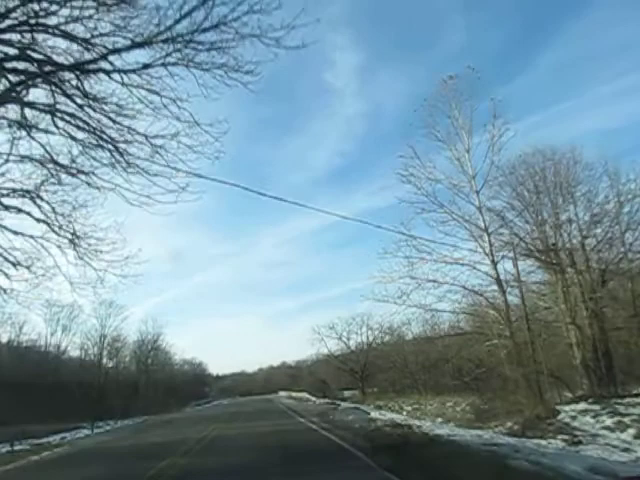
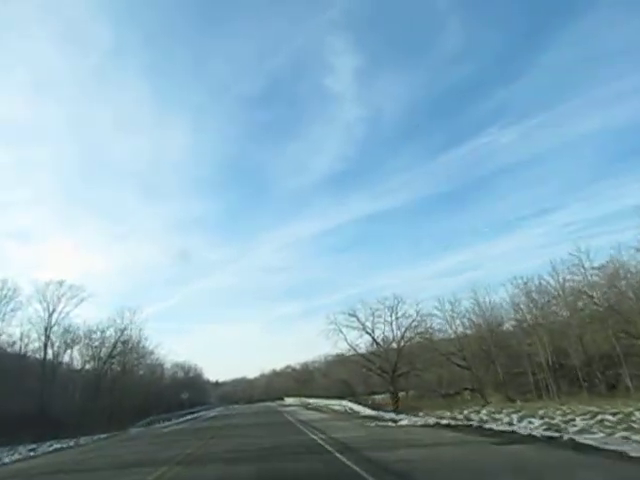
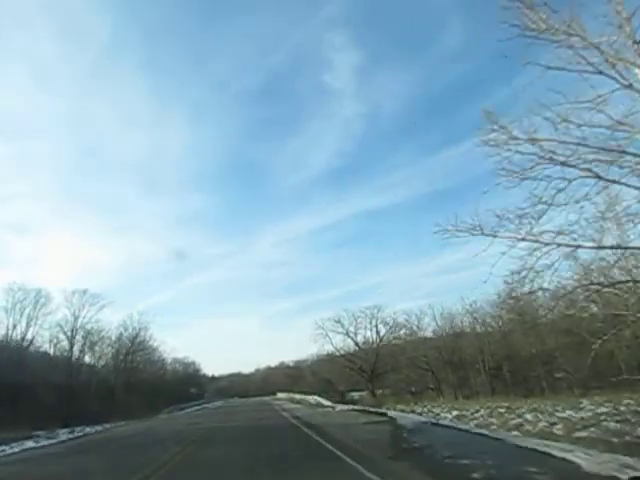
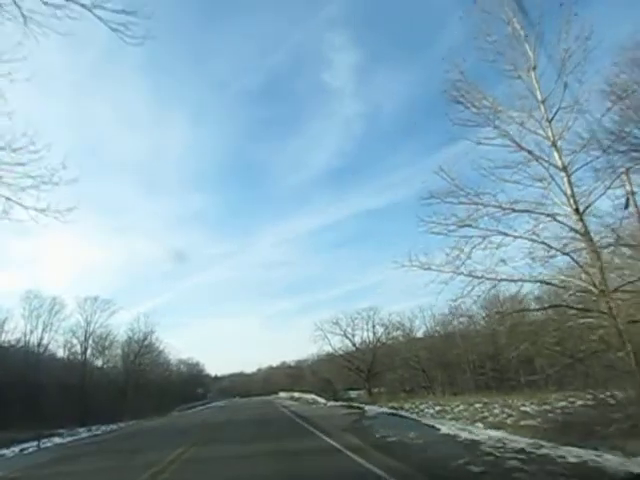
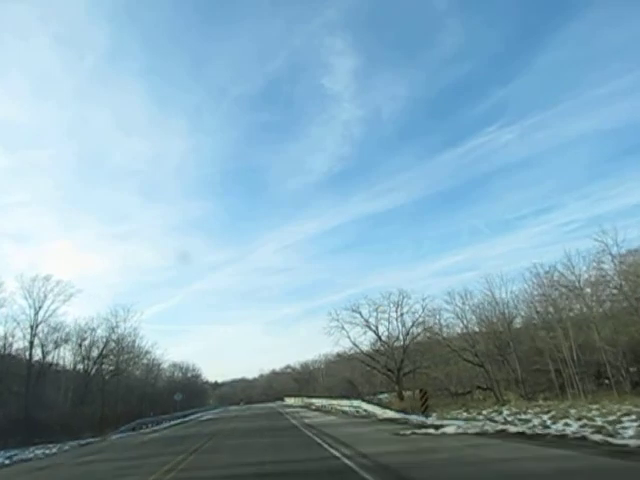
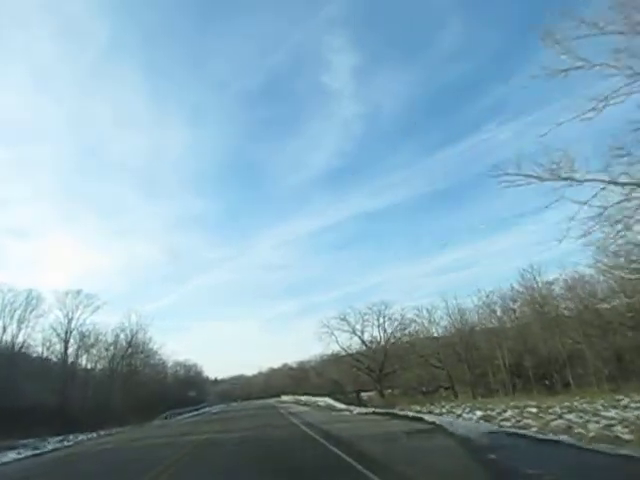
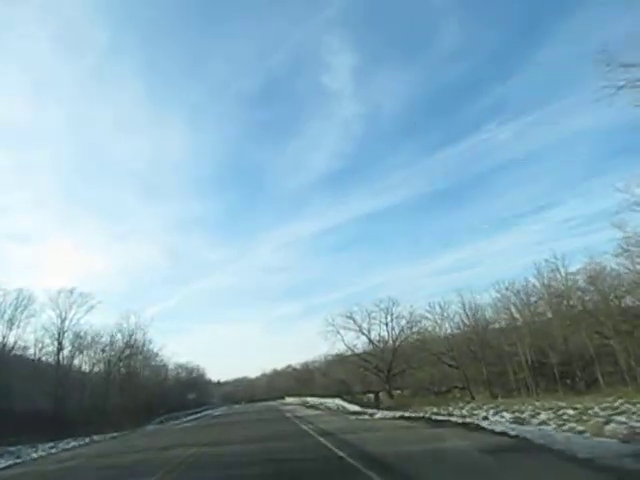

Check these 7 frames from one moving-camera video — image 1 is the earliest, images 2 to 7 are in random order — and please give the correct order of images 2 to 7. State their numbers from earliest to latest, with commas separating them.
4, 3, 6, 7, 2, 5
